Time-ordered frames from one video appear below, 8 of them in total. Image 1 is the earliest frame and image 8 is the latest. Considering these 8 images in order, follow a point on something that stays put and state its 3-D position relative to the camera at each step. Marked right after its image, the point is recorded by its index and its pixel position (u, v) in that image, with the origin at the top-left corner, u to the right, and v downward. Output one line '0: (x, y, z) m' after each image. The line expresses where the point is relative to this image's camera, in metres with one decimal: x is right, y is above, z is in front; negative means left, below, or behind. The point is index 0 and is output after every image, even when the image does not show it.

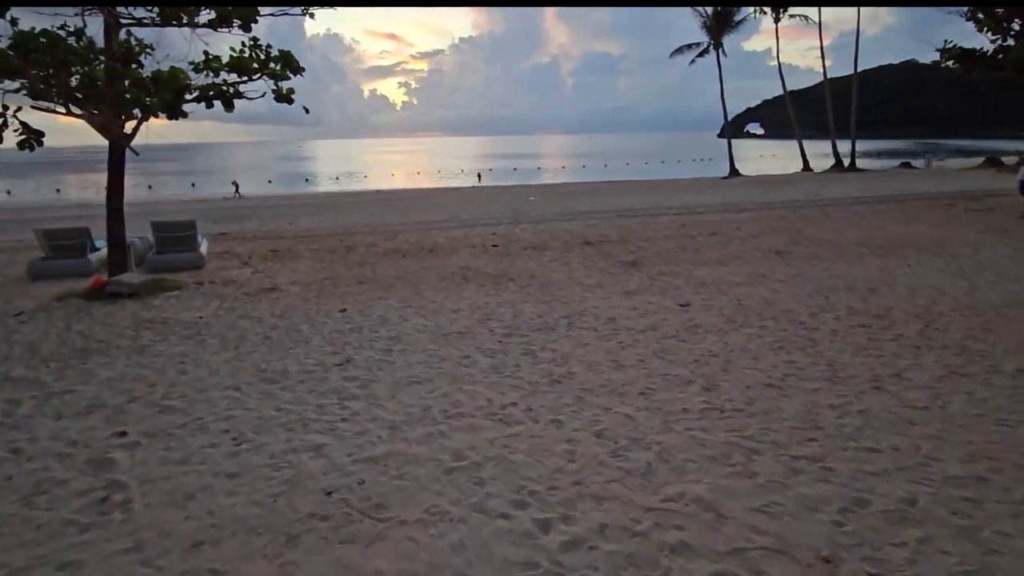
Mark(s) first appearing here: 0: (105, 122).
0: (-5.6, +2.3, +8.6) m
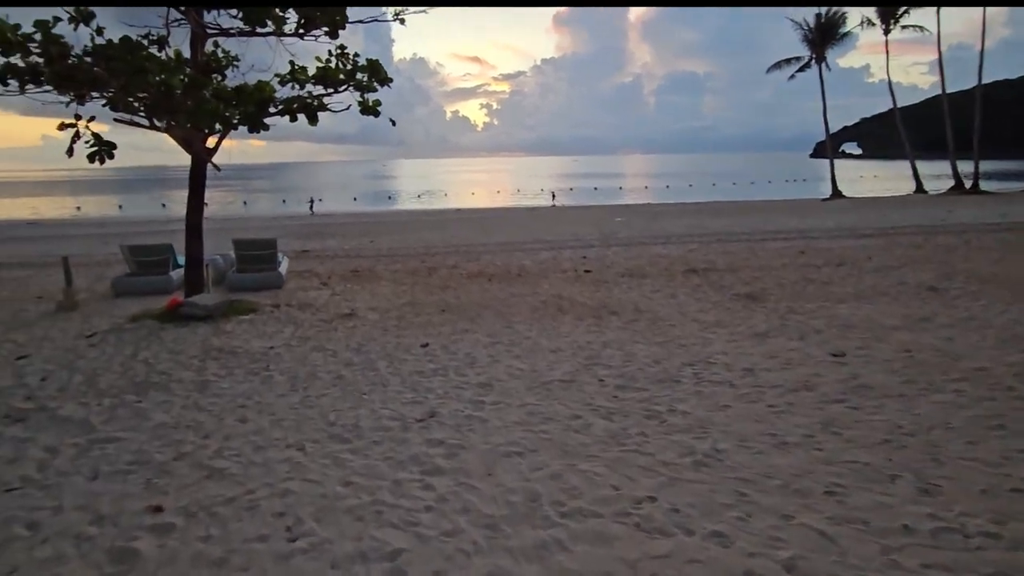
0: (-4.3, +2.0, +8.1) m
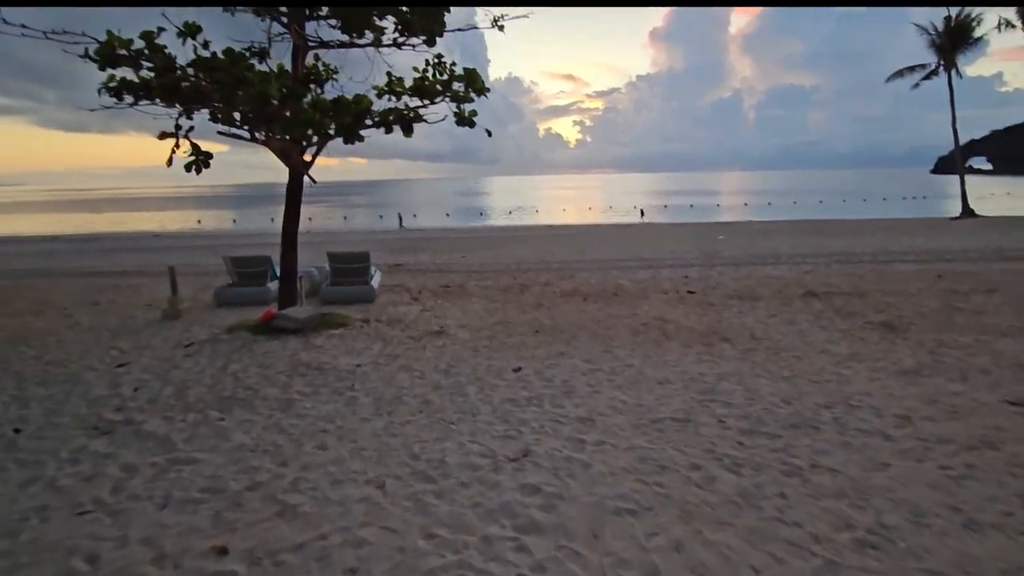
0: (-3.0, +1.8, +8.1) m
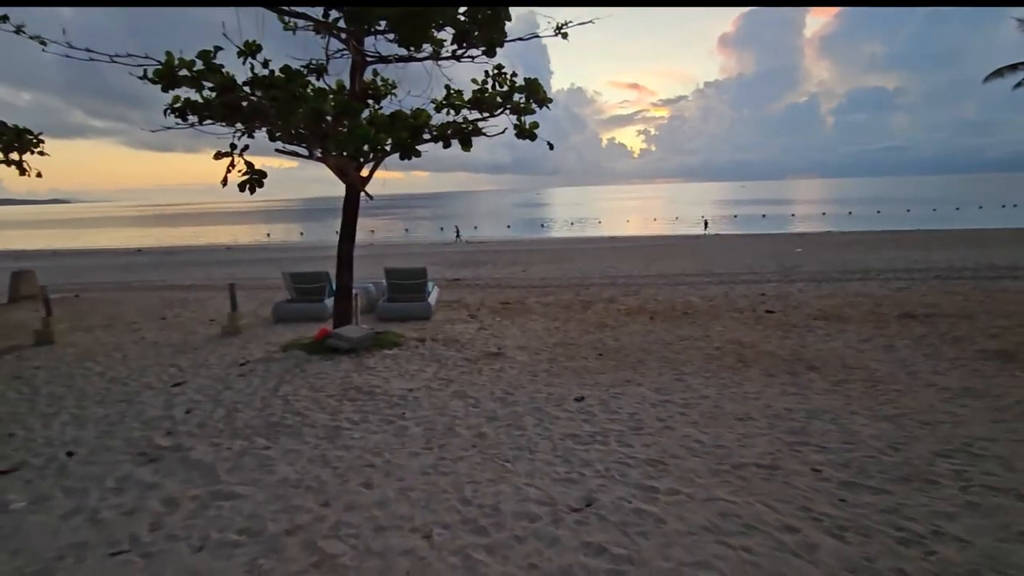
0: (-2.2, +1.6, +8.0) m
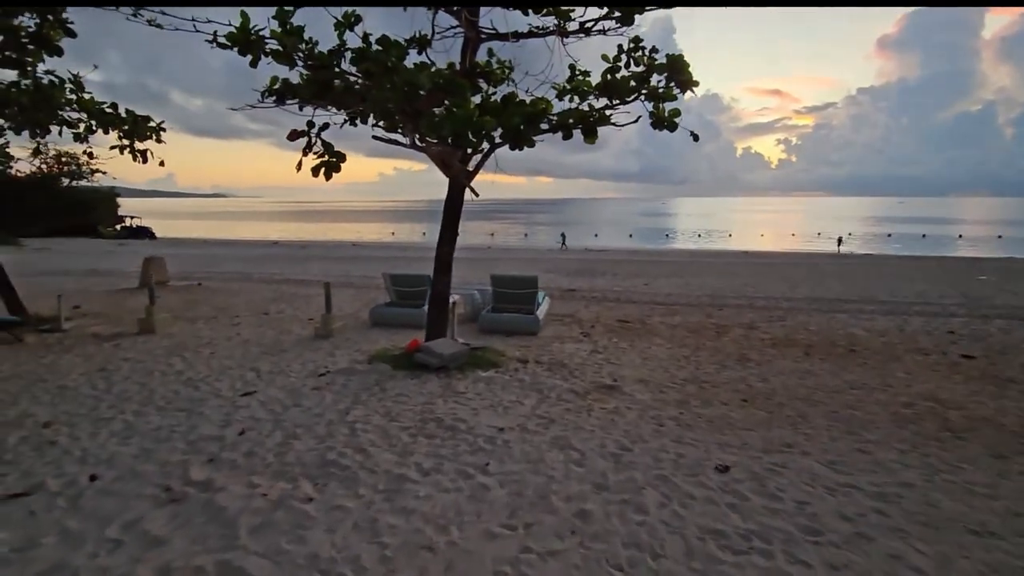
0: (-0.8, +1.5, +6.9) m
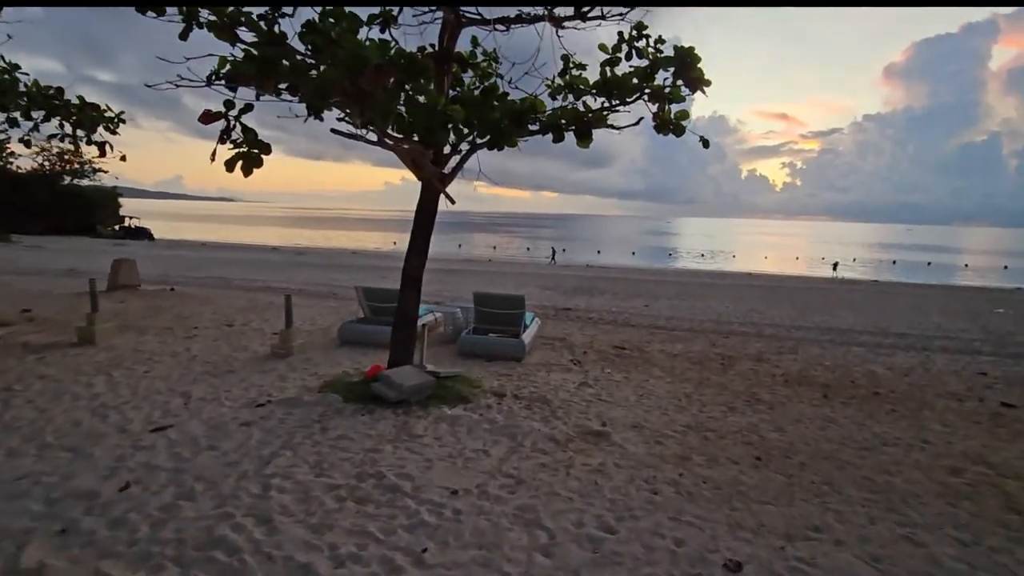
0: (-0.9, +1.3, +6.0) m
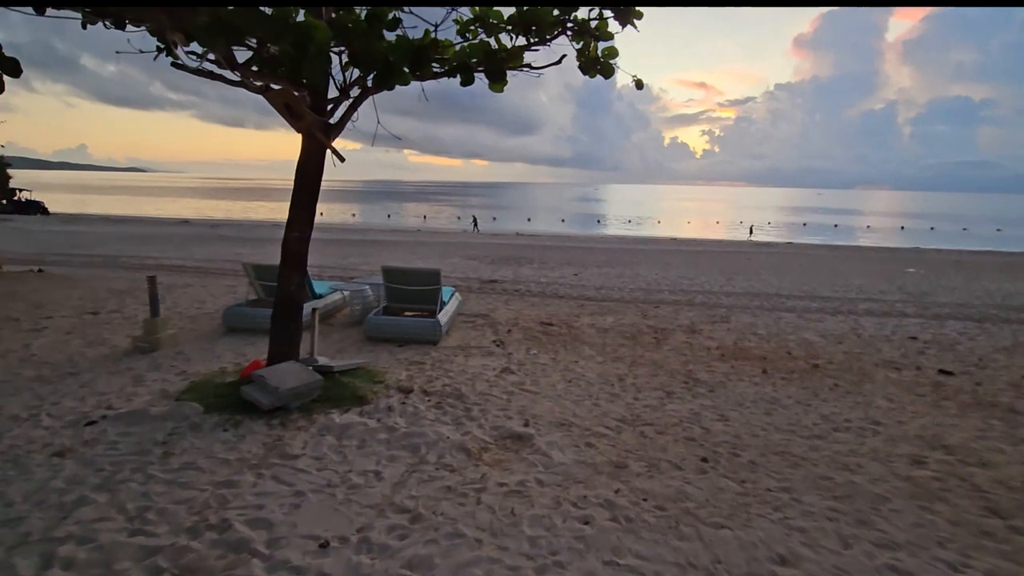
0: (-1.8, +1.5, +4.8) m
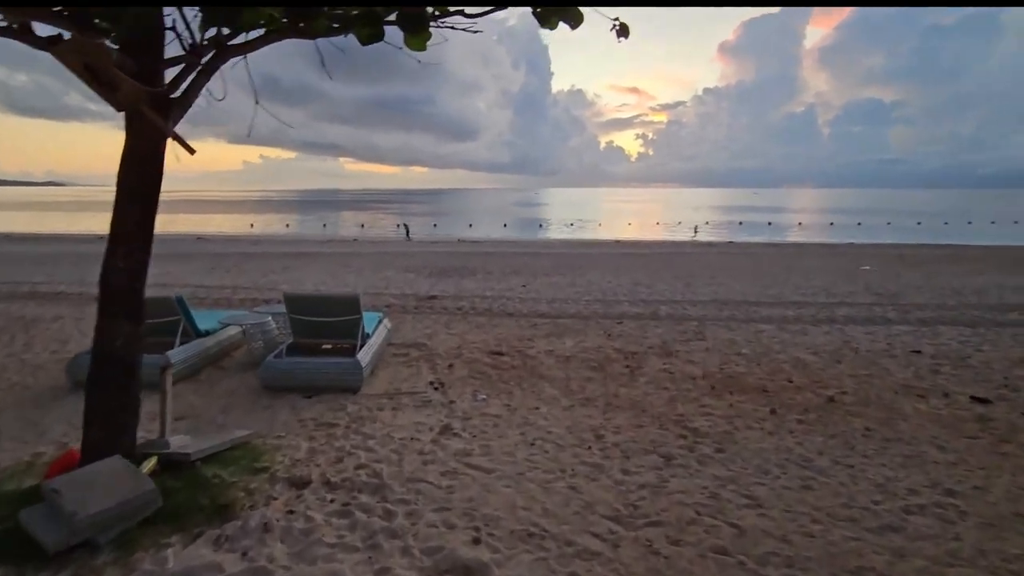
0: (-2.1, +1.2, +3.1) m
